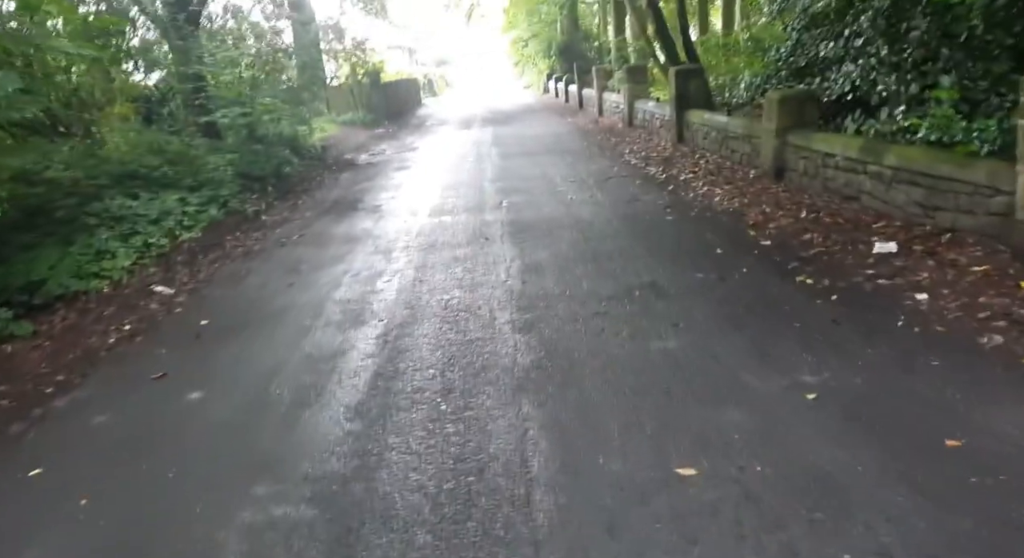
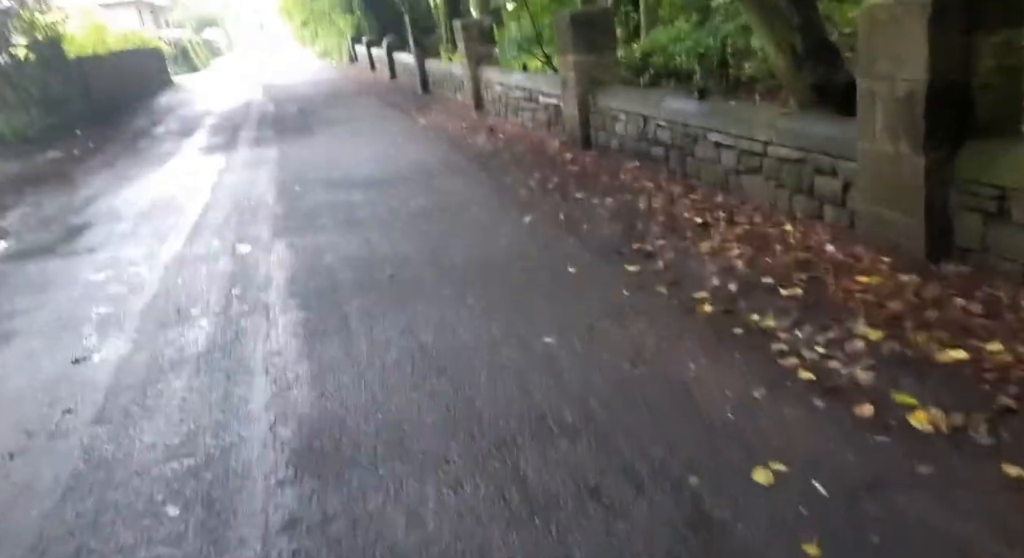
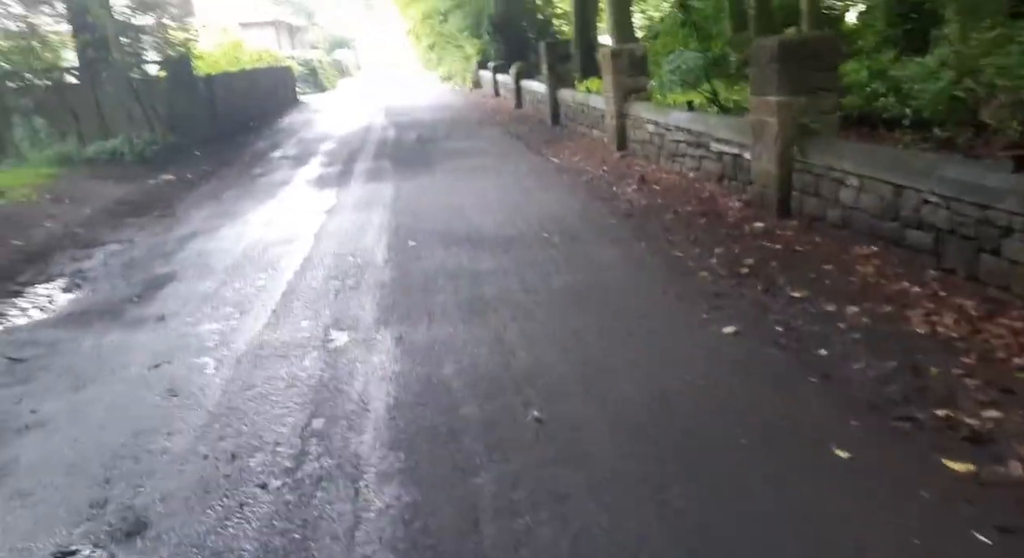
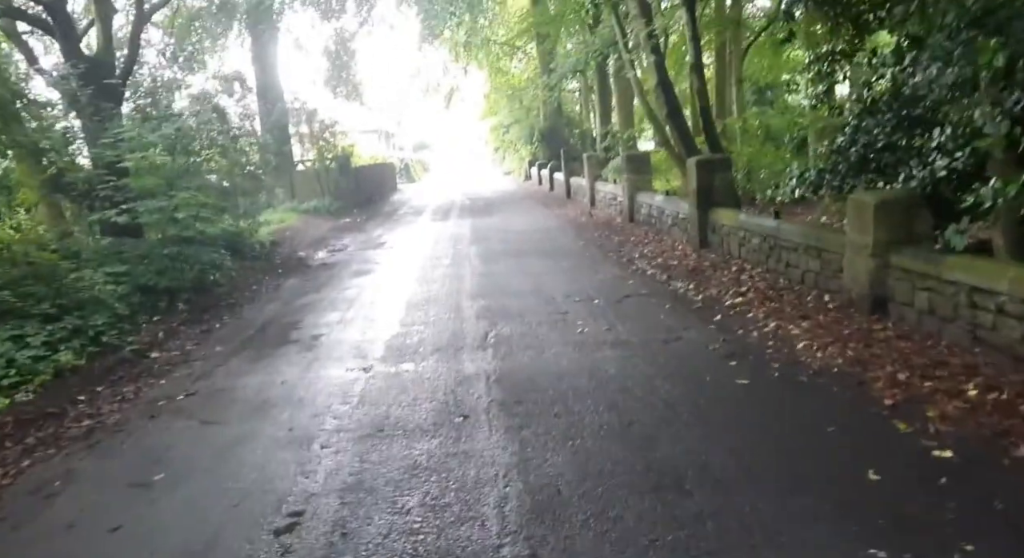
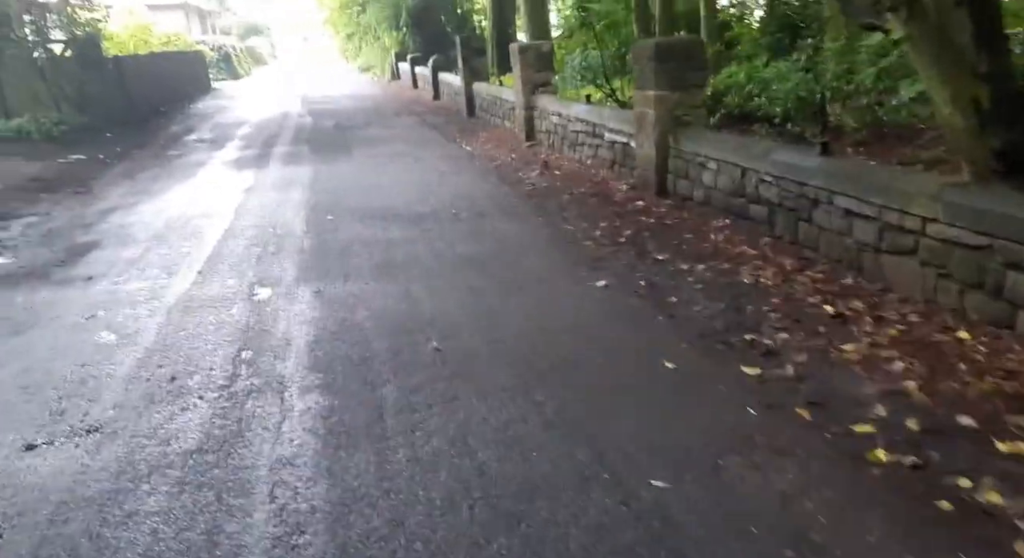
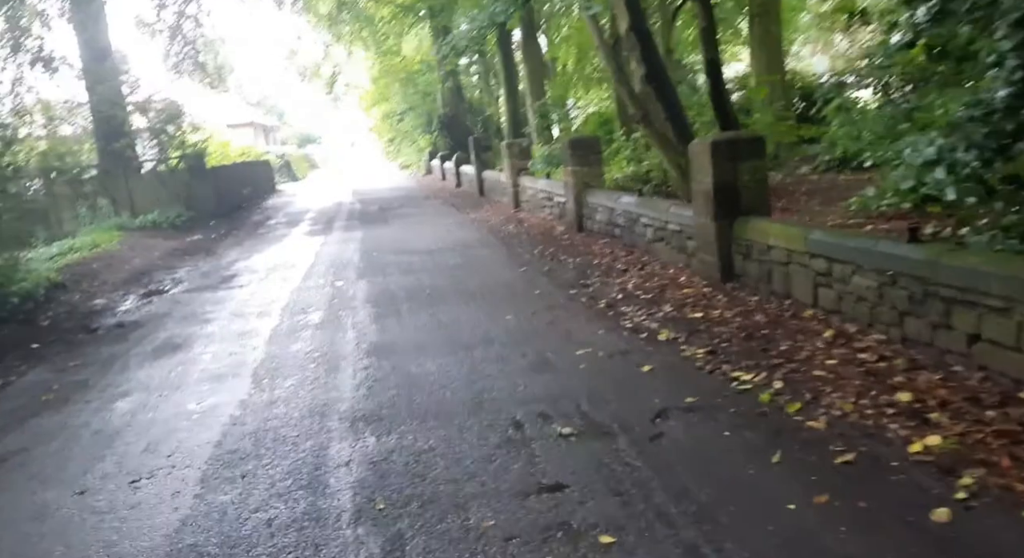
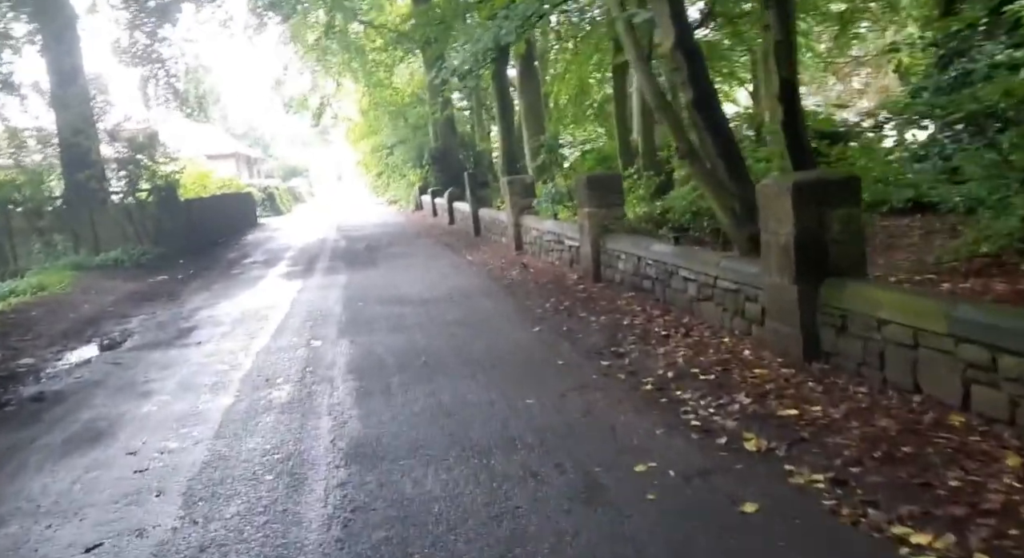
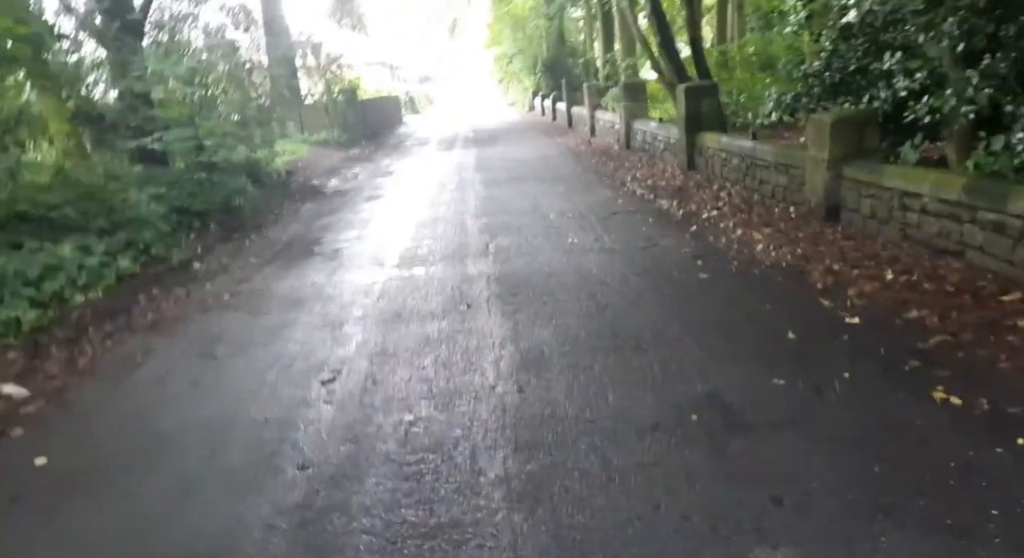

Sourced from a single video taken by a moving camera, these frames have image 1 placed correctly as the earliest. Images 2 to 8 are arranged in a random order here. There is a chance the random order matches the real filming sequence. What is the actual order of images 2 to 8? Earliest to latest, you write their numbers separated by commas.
8, 4, 6, 7, 2, 5, 3
